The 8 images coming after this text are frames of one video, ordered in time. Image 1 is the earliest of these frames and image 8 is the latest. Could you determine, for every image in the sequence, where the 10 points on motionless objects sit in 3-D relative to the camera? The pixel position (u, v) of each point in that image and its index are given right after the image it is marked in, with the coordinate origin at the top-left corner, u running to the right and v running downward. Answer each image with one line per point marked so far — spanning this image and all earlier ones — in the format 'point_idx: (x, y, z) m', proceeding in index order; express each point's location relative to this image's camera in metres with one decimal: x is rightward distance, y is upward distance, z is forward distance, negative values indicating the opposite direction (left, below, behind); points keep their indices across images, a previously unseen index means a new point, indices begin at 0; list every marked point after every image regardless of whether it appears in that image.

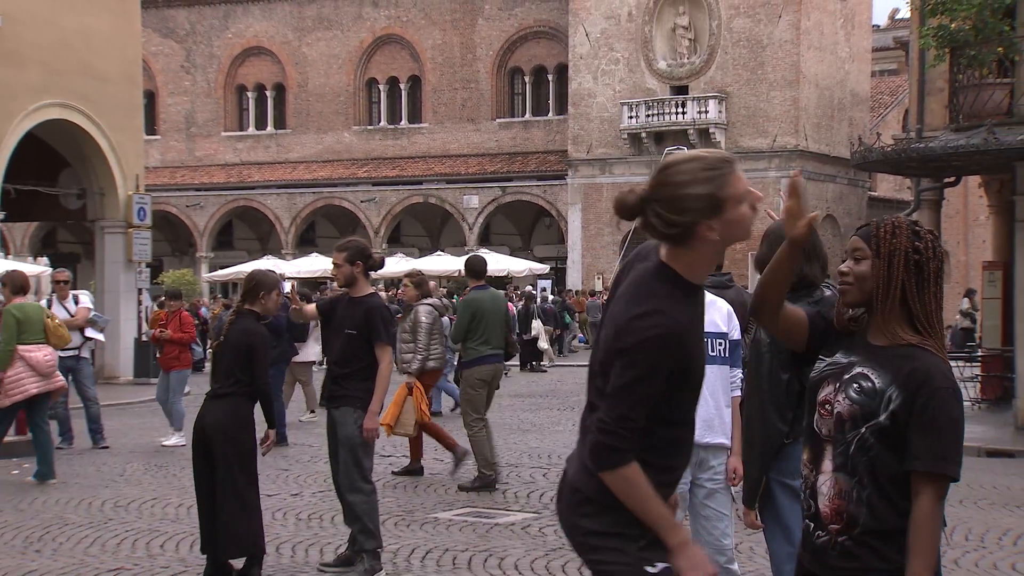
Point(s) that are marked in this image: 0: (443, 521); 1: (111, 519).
0: (-0.6, -2.1, +8.7) m
1: (-3.6, -2.1, +8.5) m
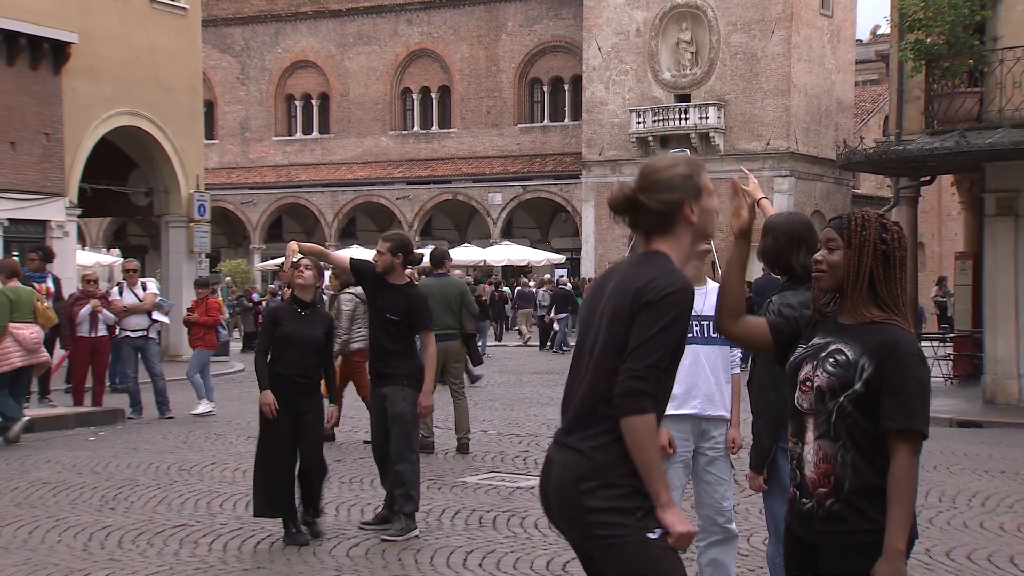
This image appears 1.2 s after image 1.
0: (-0.4, -2.0, +9.6) m
1: (-3.4, -2.0, +9.4) m
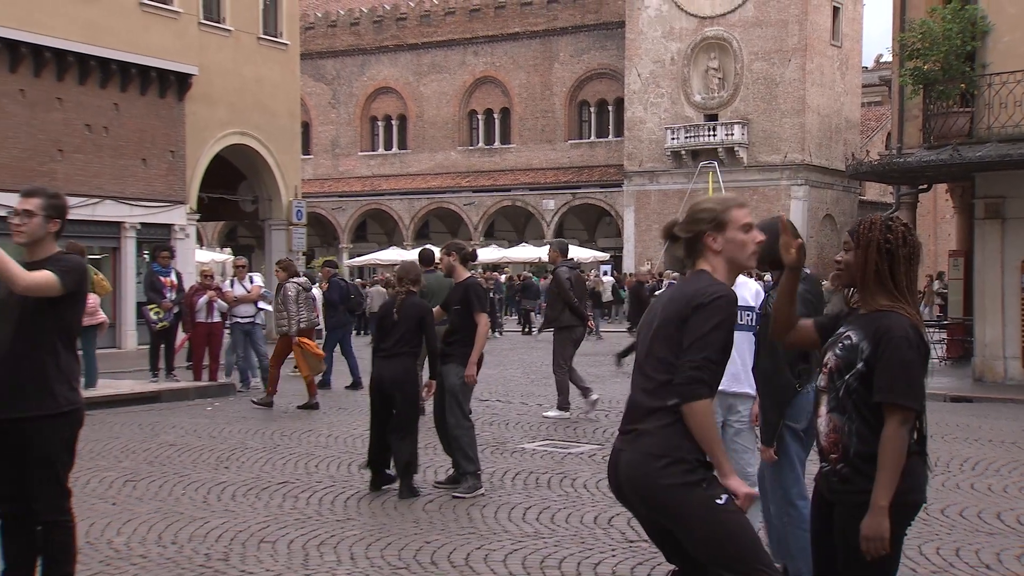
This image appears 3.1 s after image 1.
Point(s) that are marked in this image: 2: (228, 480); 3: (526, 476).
0: (+0.2, -2.0, +11.0) m
1: (-2.8, -1.9, +10.9) m
2: (-3.1, -2.1, +9.8) m
3: (+0.2, -2.1, +10.2) m
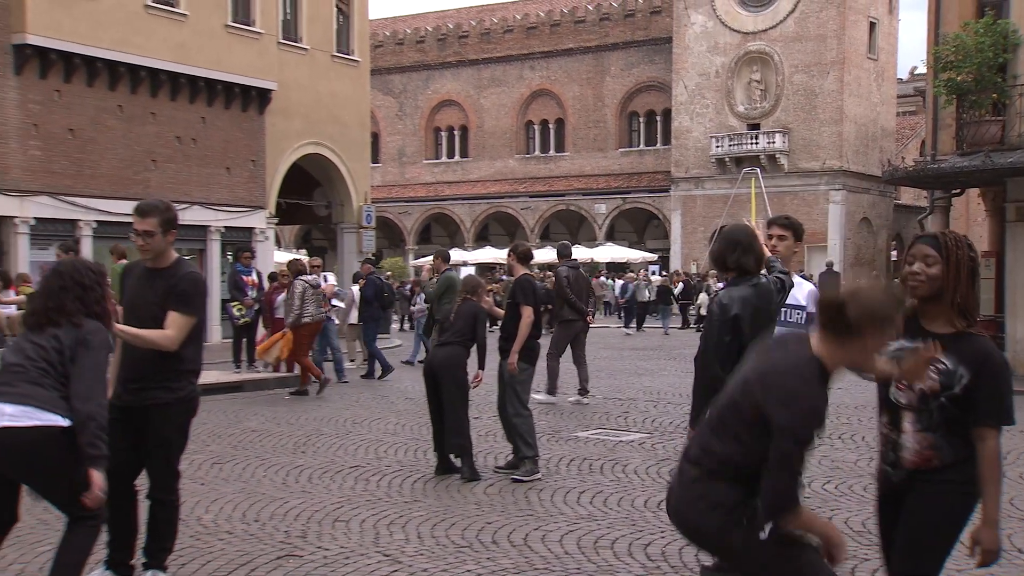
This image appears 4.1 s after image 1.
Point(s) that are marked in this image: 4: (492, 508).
0: (+0.9, -1.9, +11.7) m
1: (-2.1, -1.9, +11.7) m
2: (-2.4, -2.1, +10.6) m
3: (+0.9, -2.1, +10.9) m
4: (-0.3, -2.4, +9.6) m
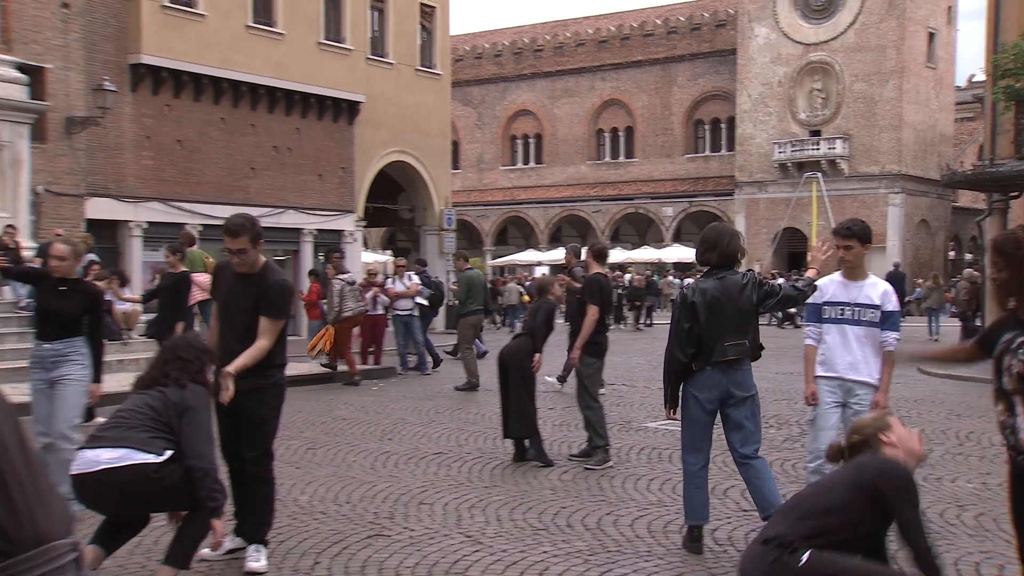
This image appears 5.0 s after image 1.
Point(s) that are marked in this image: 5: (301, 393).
0: (+1.9, -1.9, +12.3) m
1: (-1.1, -1.9, +12.5) m
2: (-1.5, -2.1, +11.4) m
3: (+1.8, -2.1, +11.5) m
4: (+0.6, -2.3, +10.3) m
5: (-3.3, -1.6, +13.9) m
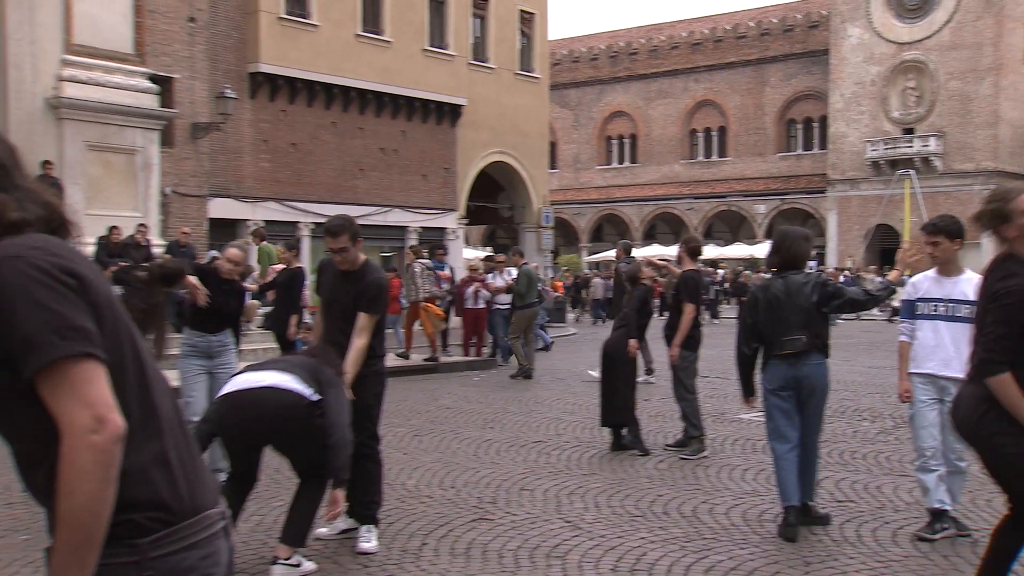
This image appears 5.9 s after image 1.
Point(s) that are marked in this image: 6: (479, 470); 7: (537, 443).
0: (+3.2, -1.9, +12.6) m
1: (+0.2, -1.8, +12.9) m
2: (-0.3, -2.0, +11.9) m
3: (+3.0, -2.0, +11.8) m
4: (+1.8, -2.3, +10.7) m
5: (-1.8, -1.6, +14.5) m
6: (-0.4, -2.2, +10.9) m
7: (+0.3, -2.1, +11.8) m
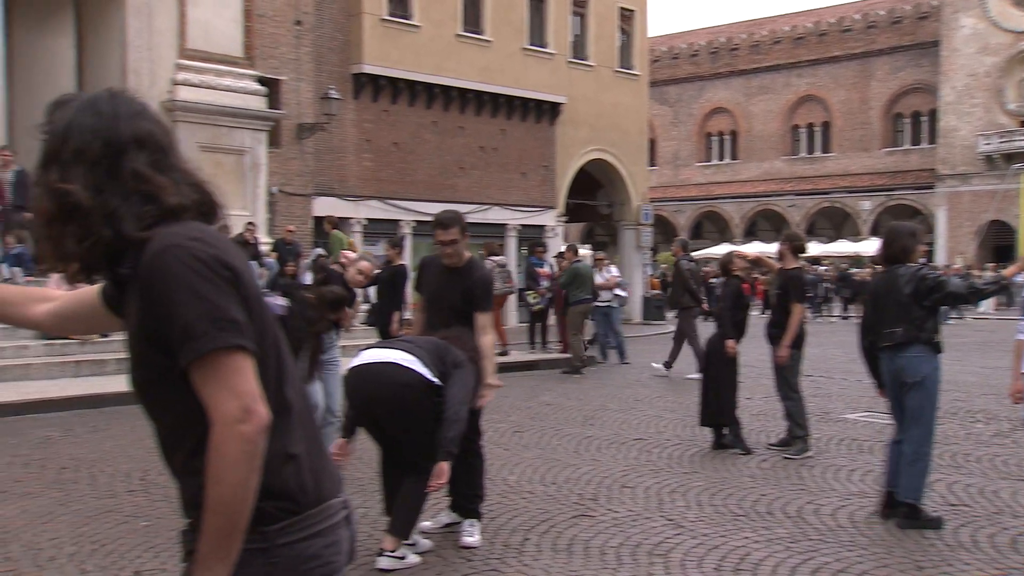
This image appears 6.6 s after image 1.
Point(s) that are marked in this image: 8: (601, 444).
0: (+4.6, -1.9, +12.3) m
1: (+1.6, -1.8, +12.9) m
2: (+1.1, -1.9, +11.9) m
3: (+4.3, -2.0, +11.5) m
4: (+3.0, -2.2, +10.5) m
5: (-0.3, -1.6, +14.6) m
6: (+0.9, -2.2, +10.9) m
7: (+1.6, -2.0, +11.8) m
8: (+1.2, -2.0, +11.6) m
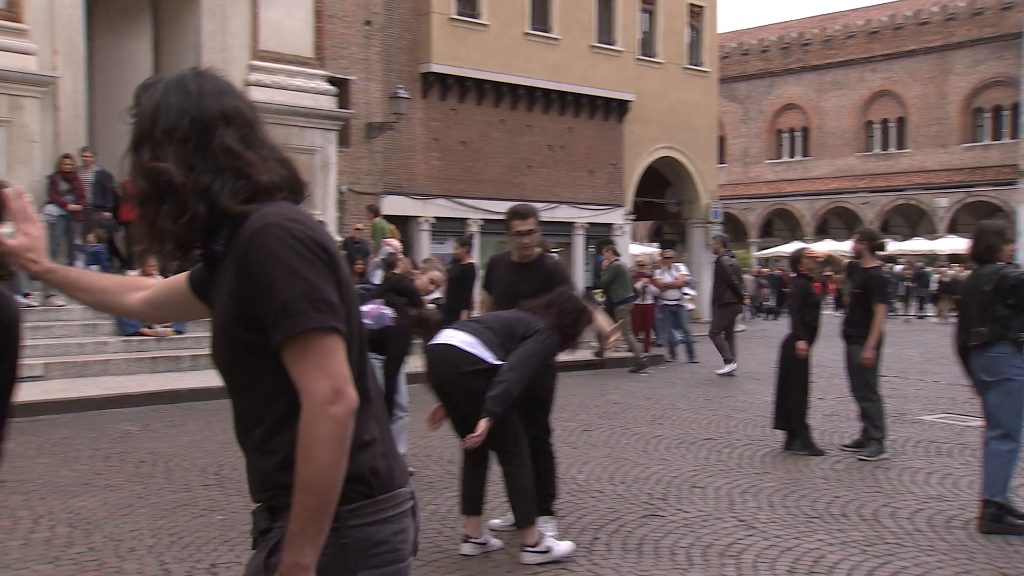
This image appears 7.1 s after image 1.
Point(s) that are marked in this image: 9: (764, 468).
0: (+5.5, -1.8, +12.1) m
1: (+2.6, -1.7, +12.8) m
2: (+1.9, -1.9, +11.8) m
3: (+5.2, -2.0, +11.3) m
4: (+3.8, -2.2, +10.3) m
5: (+0.7, -1.5, +14.6) m
6: (+1.7, -2.1, +10.9) m
7: (+2.5, -2.0, +11.7) m
8: (+2.0, -2.0, +11.5) m
9: (+3.1, -2.2, +10.8) m
